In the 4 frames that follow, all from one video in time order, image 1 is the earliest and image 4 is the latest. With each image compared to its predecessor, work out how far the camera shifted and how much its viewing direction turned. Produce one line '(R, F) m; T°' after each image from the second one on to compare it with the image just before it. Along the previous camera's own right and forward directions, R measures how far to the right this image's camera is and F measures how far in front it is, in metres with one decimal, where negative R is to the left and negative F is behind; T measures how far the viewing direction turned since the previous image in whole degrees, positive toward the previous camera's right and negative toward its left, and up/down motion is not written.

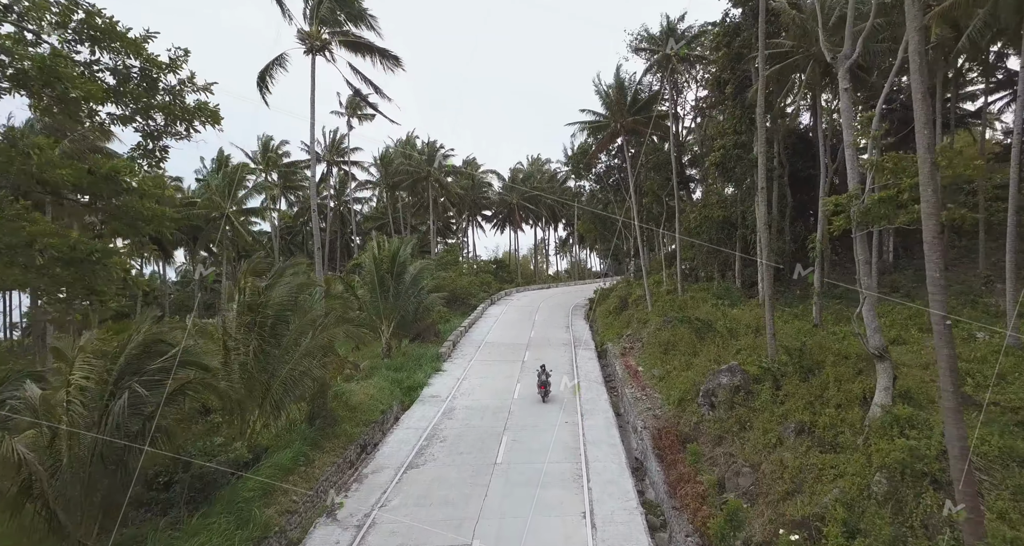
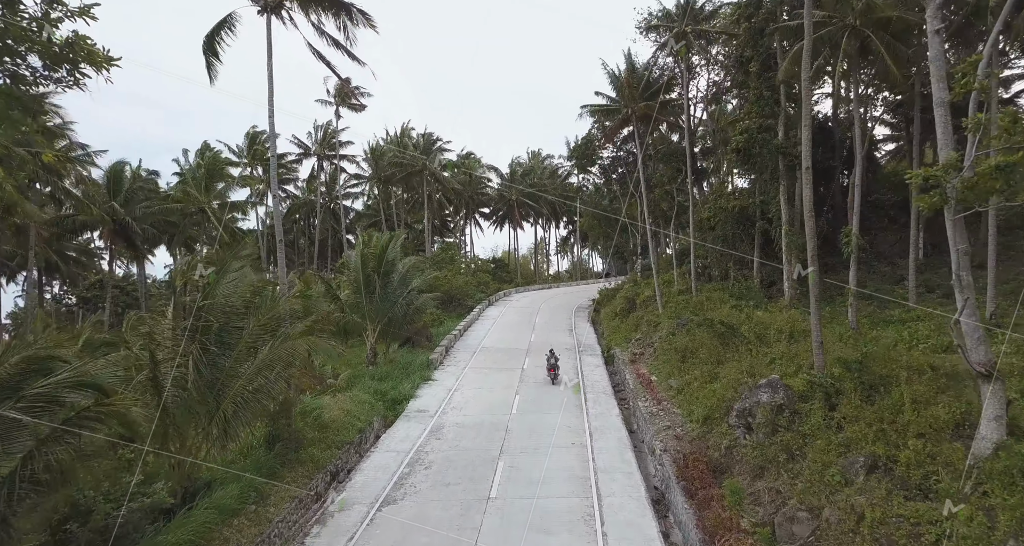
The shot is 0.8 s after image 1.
(+0.1, +2.1) m; 0°
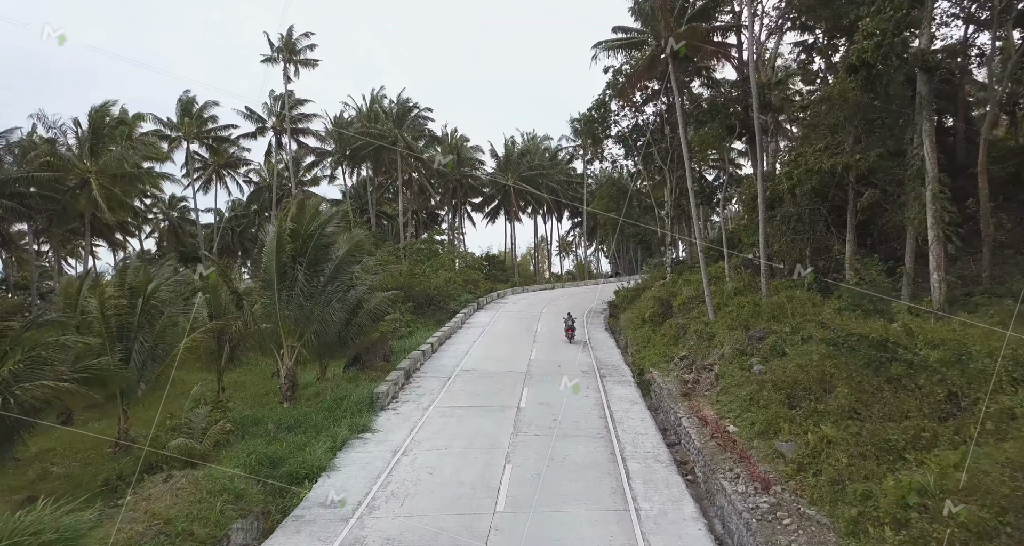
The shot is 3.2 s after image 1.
(+0.2, +6.9) m; 0°
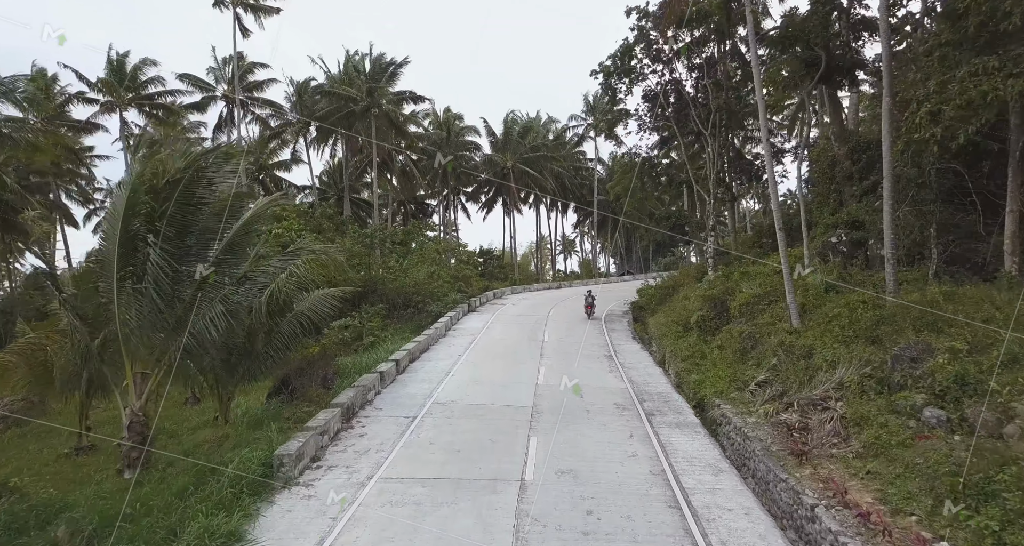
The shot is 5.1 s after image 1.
(0.0, +5.4) m; 0°
